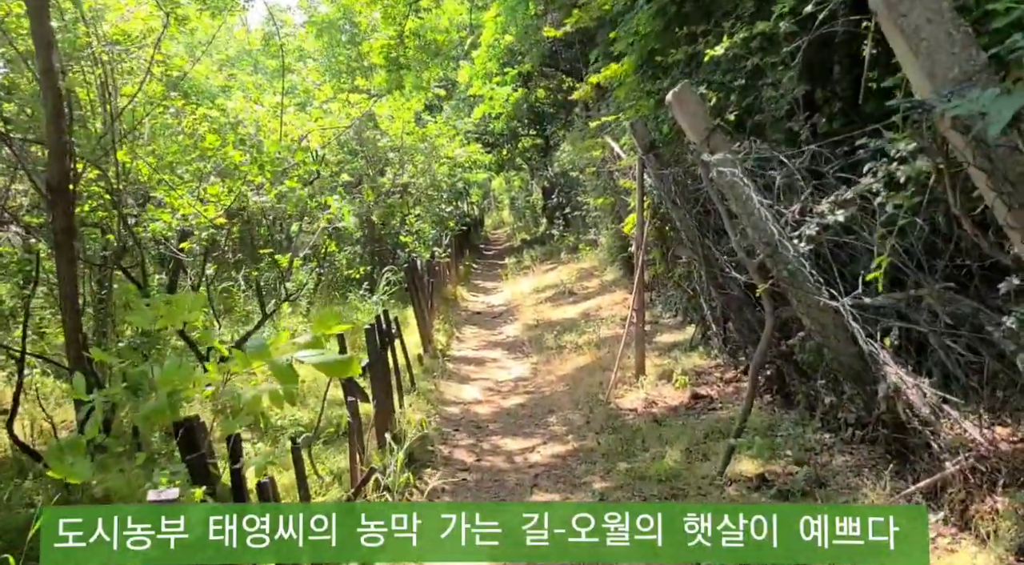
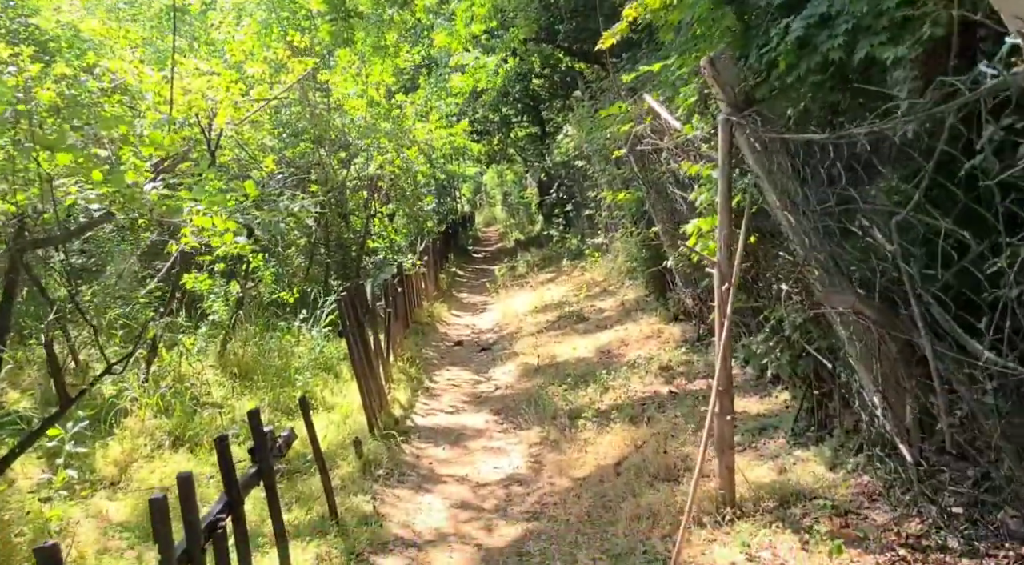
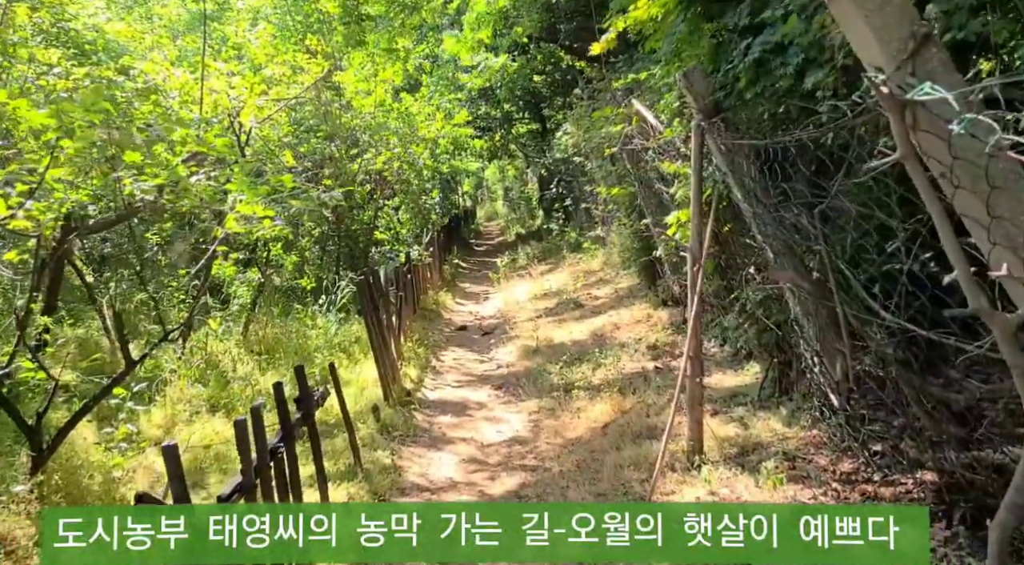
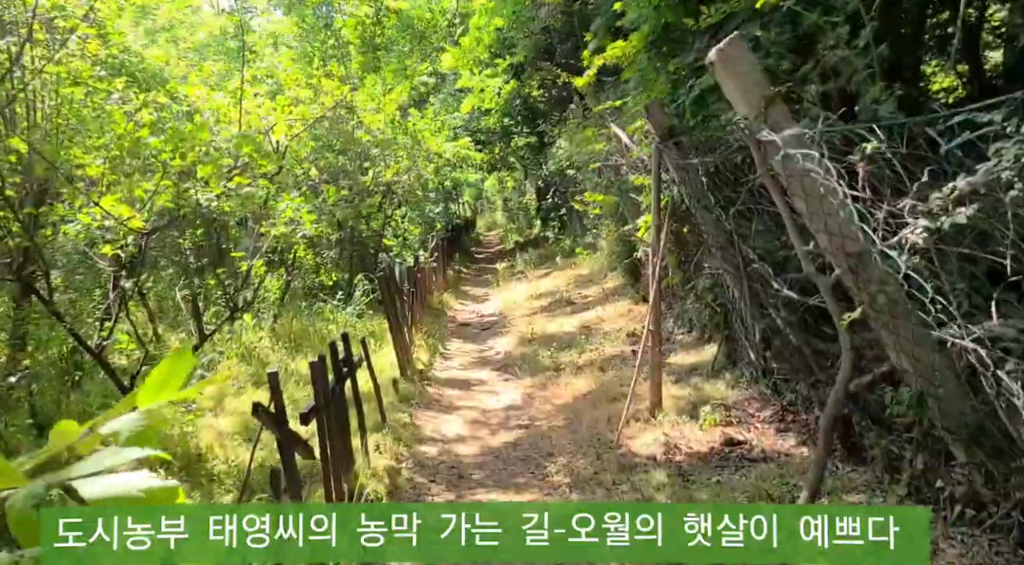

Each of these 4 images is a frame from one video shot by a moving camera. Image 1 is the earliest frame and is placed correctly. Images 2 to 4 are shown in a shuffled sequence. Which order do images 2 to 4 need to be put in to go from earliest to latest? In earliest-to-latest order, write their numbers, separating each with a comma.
4, 3, 2
